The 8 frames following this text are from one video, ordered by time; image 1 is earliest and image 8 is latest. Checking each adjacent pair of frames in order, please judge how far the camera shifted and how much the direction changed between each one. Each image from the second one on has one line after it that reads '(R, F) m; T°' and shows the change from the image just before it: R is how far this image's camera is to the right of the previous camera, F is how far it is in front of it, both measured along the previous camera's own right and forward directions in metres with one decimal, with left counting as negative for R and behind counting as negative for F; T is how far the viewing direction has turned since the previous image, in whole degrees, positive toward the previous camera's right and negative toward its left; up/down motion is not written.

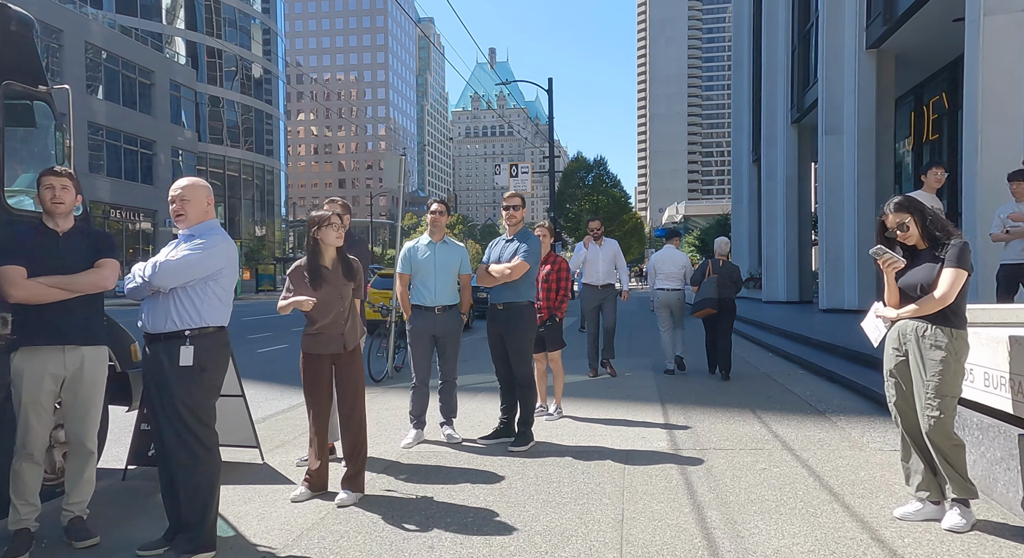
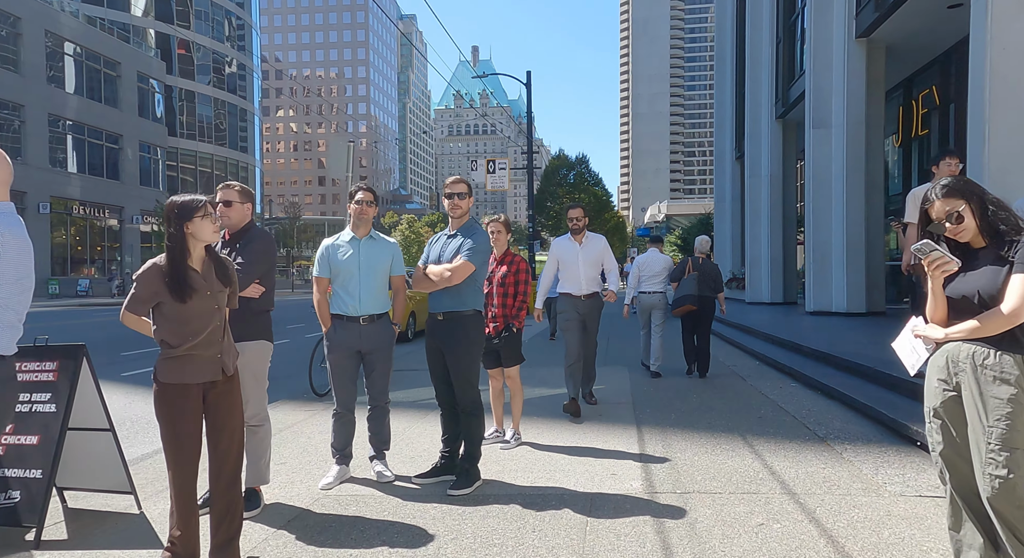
(+0.2, +0.9) m; +1°
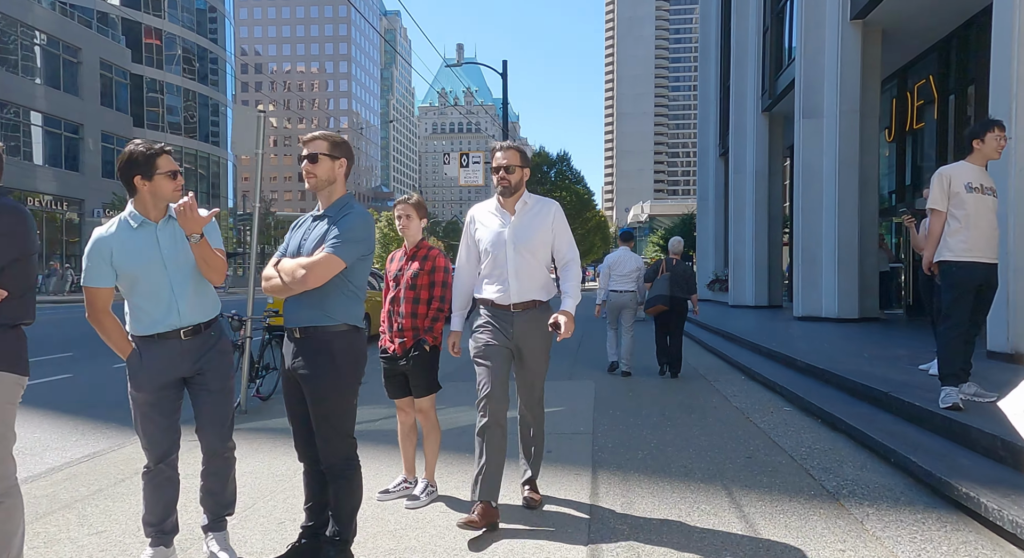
(+0.4, +1.3) m; +1°
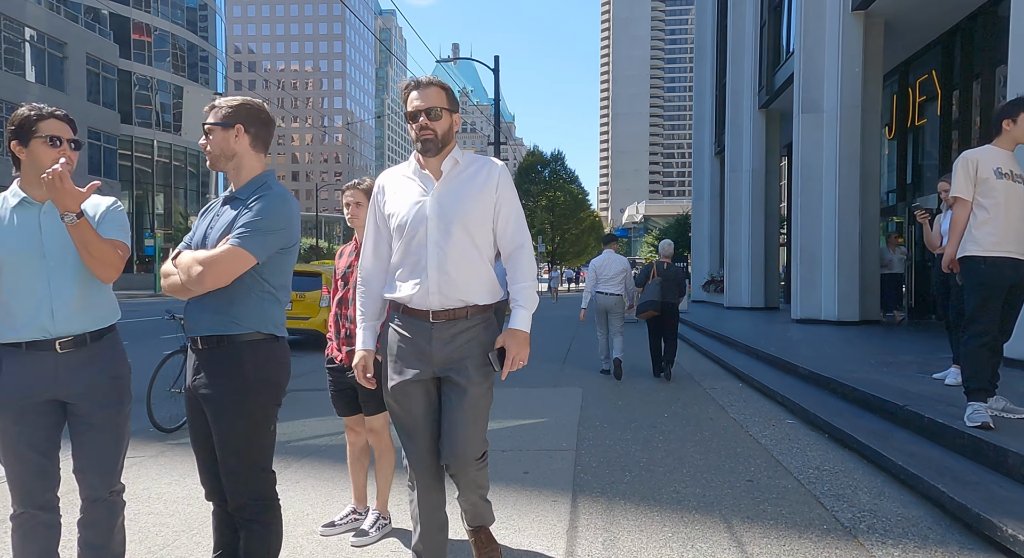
(+0.1, +0.6) m; 0°
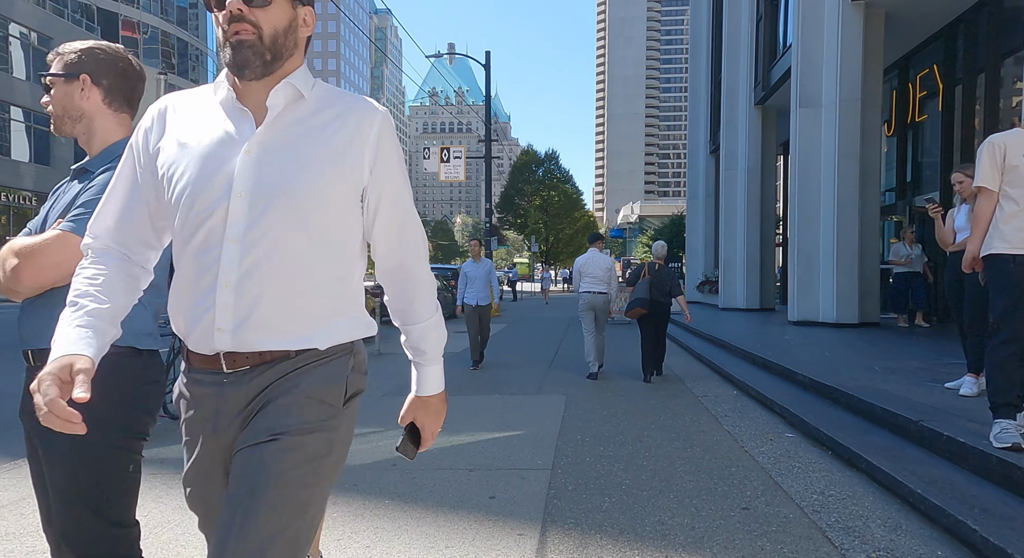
(+0.2, +0.5) m; 0°
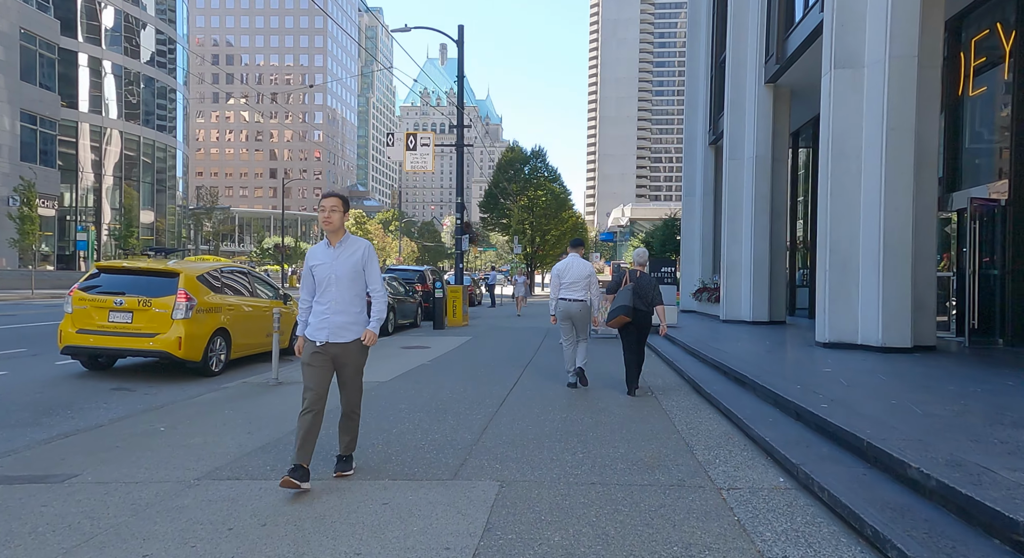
(+0.6, +3.1) m; +1°
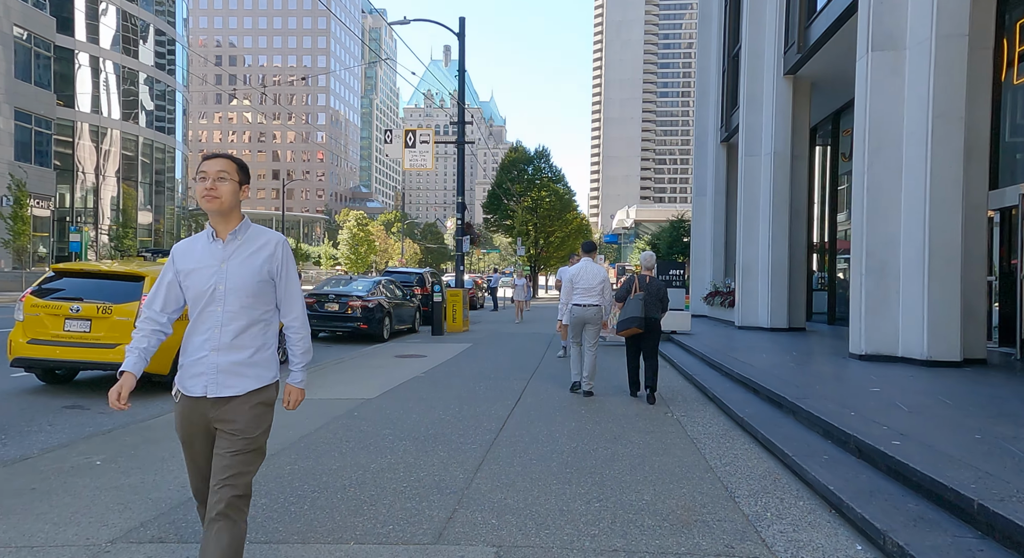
(0.0, +1.0) m; 0°
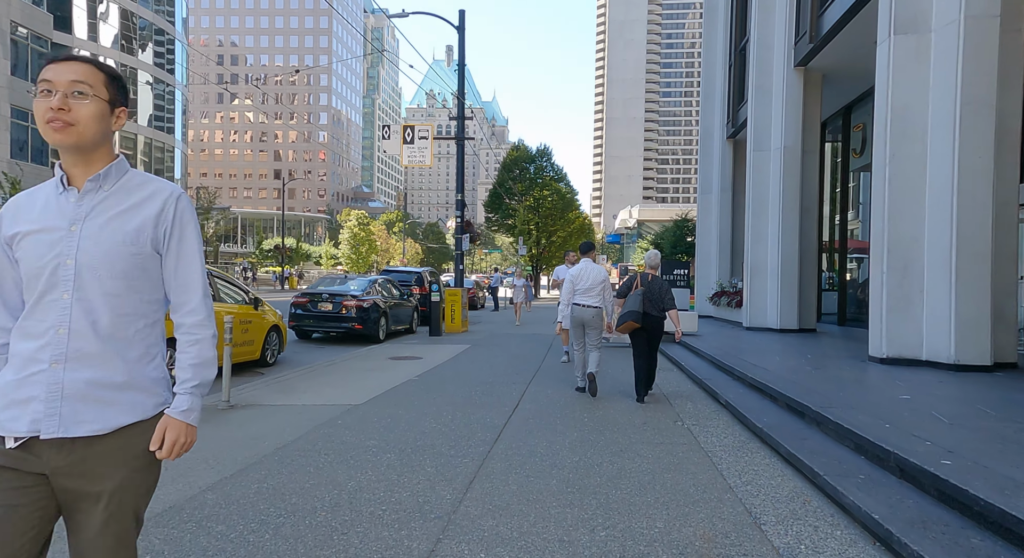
(0.0, +0.6) m; 0°
